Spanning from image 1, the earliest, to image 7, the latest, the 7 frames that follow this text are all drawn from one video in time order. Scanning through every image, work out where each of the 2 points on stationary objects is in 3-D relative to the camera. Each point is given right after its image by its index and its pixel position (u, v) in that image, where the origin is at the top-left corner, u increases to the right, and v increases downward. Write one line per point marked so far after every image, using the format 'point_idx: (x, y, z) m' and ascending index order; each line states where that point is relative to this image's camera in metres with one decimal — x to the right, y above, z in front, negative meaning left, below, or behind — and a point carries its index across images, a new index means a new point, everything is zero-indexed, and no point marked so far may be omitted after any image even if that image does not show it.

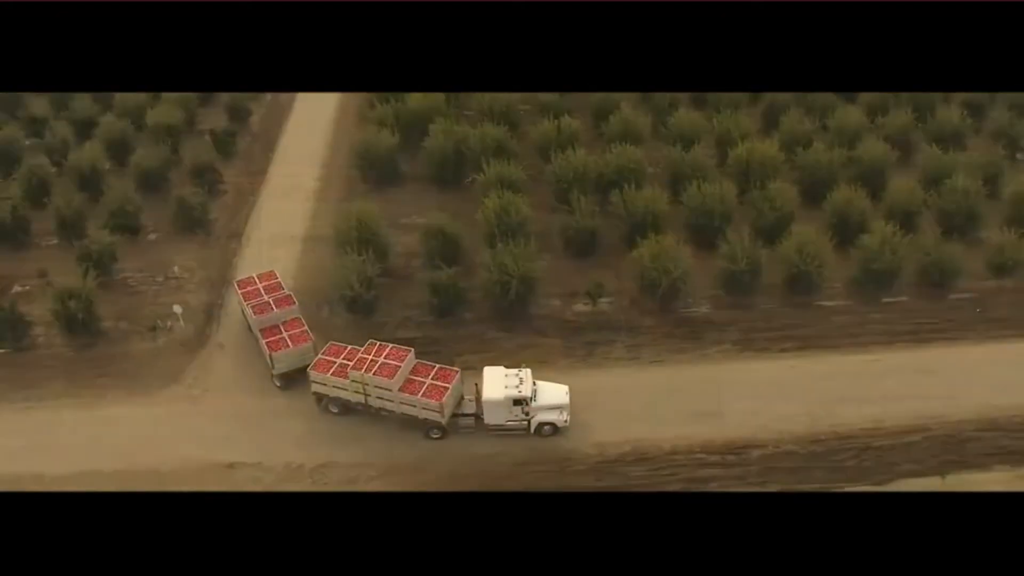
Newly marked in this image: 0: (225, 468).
0: (-5.0, -3.2, +17.7) m
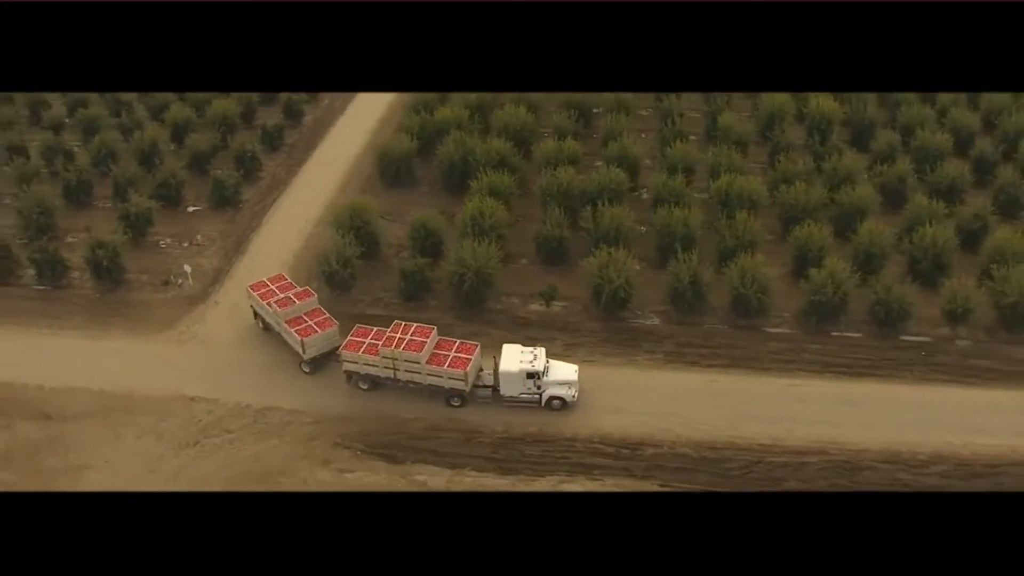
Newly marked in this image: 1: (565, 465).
0: (-6.7, -2.4, +21.0) m
1: (+1.0, -3.5, +20.0) m
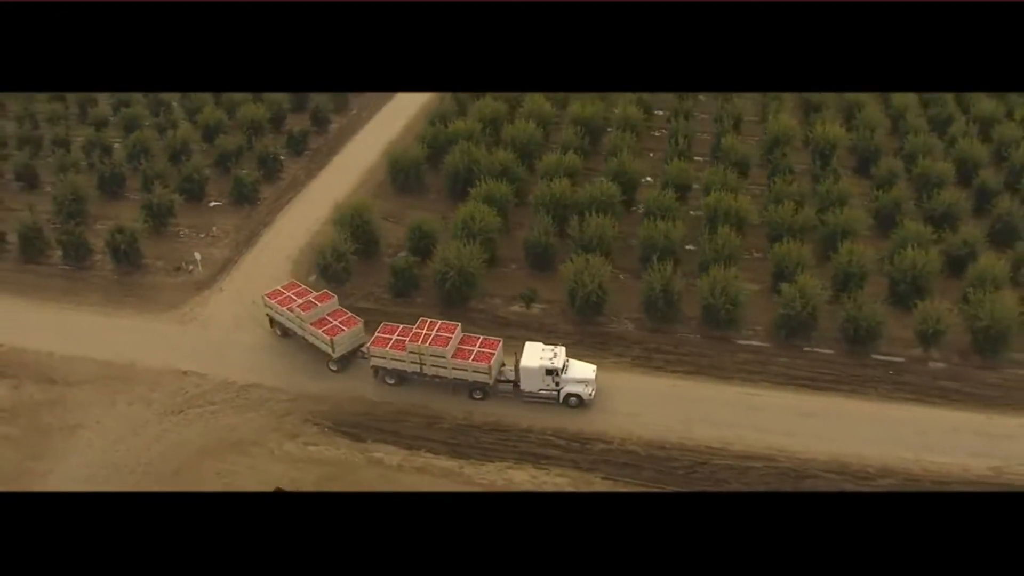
0: (-7.5, -2.0, +22.9) m
1: (+0.1, -3.5, +21.2) m
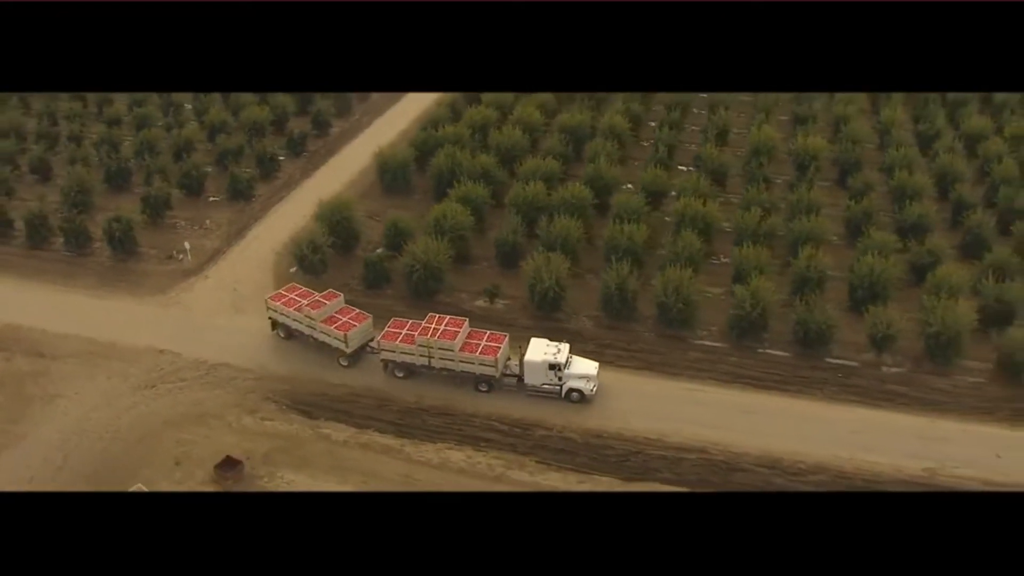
0: (-8.6, -1.6, +24.5) m
1: (-1.2, -3.3, +22.4) m
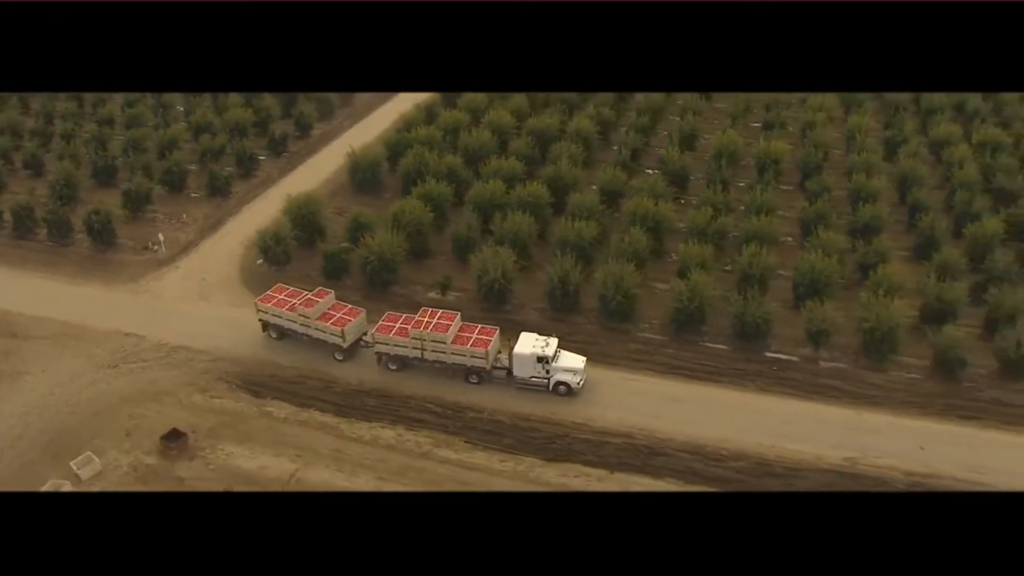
0: (-10.1, -1.2, +26.1) m
1: (-2.8, -3.0, +23.6) m
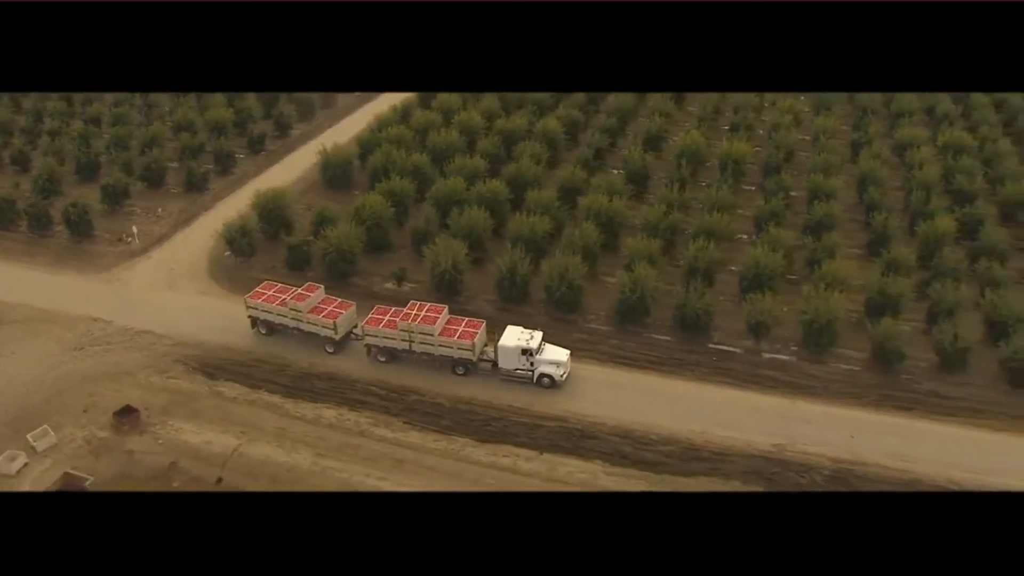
0: (-11.4, -0.9, +27.4) m
1: (-4.2, -2.7, +24.7) m
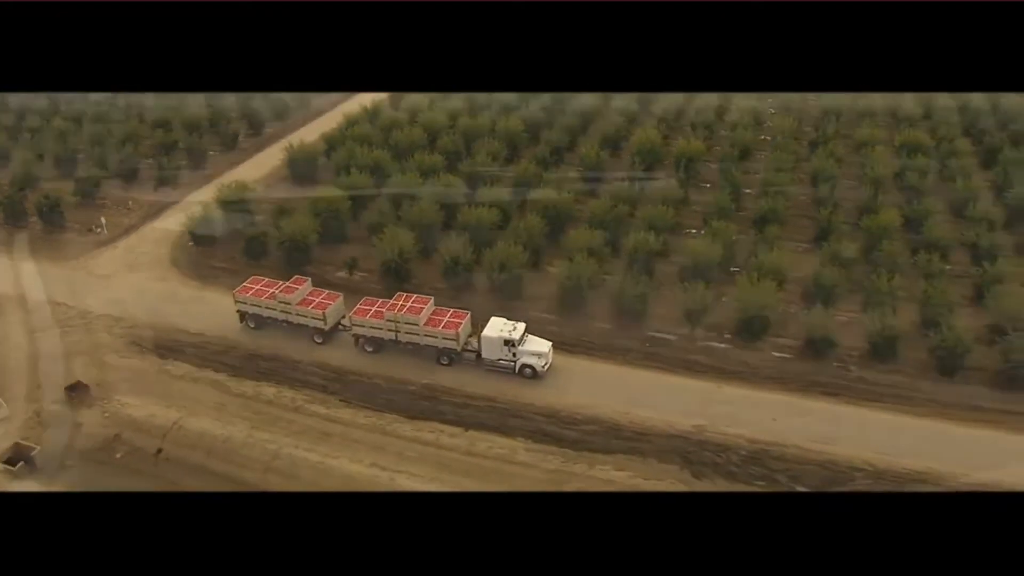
0: (-13.1, -0.5, +28.9) m
1: (-5.9, -2.3, +25.9) m
